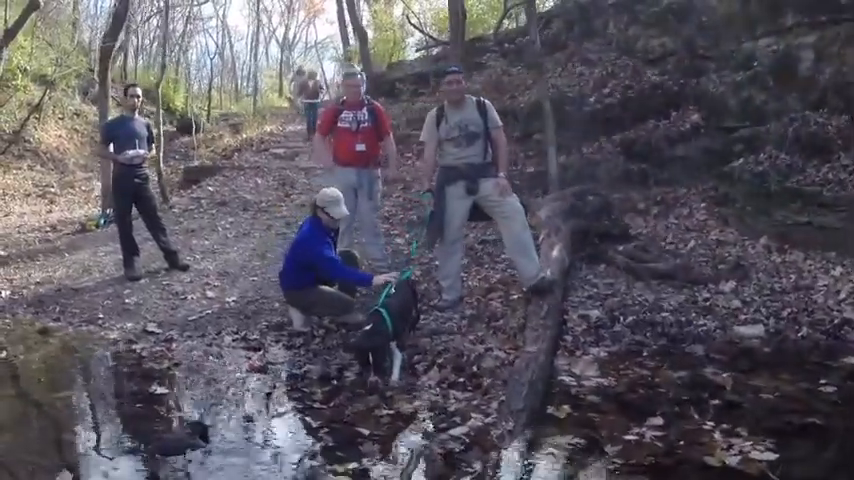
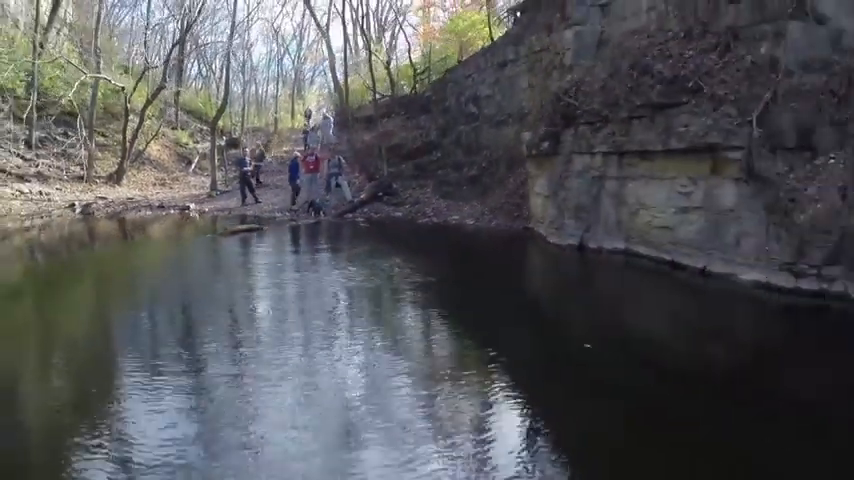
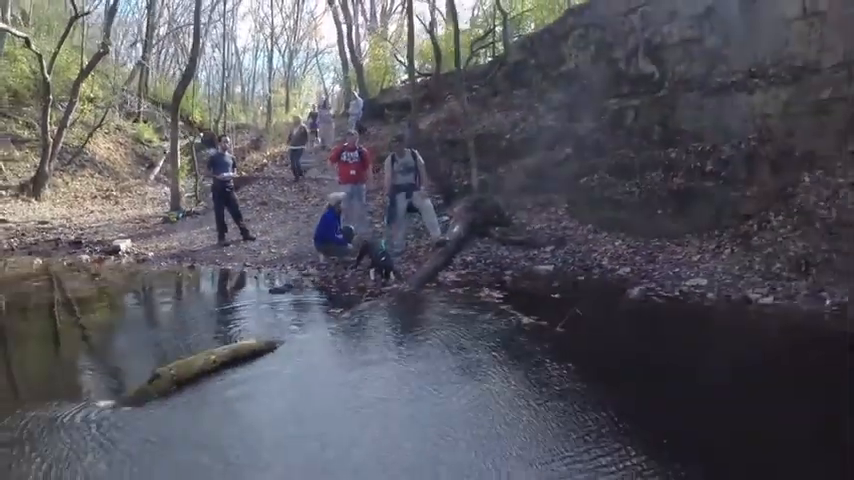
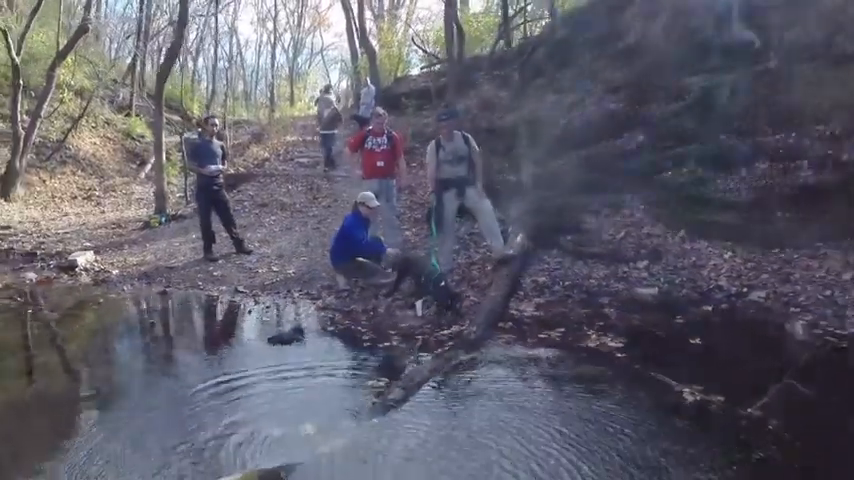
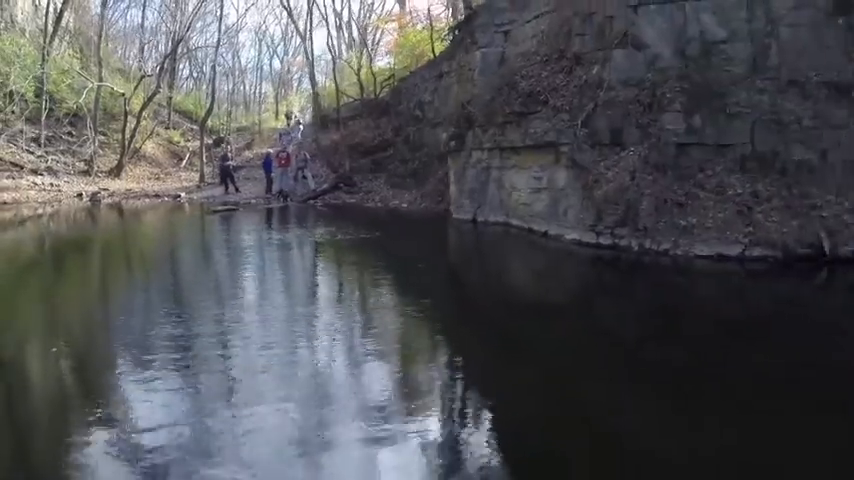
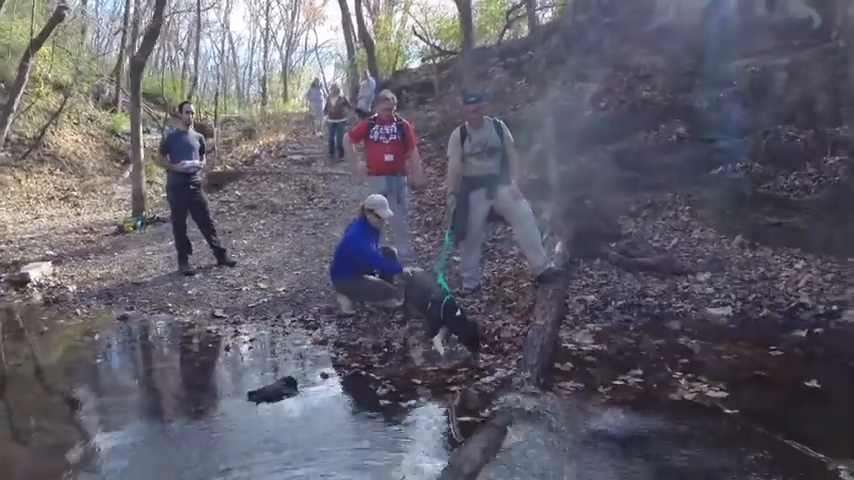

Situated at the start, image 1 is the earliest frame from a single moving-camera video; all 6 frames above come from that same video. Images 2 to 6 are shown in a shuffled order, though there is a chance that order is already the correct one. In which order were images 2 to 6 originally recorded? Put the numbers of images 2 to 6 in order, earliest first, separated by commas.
6, 4, 3, 2, 5
